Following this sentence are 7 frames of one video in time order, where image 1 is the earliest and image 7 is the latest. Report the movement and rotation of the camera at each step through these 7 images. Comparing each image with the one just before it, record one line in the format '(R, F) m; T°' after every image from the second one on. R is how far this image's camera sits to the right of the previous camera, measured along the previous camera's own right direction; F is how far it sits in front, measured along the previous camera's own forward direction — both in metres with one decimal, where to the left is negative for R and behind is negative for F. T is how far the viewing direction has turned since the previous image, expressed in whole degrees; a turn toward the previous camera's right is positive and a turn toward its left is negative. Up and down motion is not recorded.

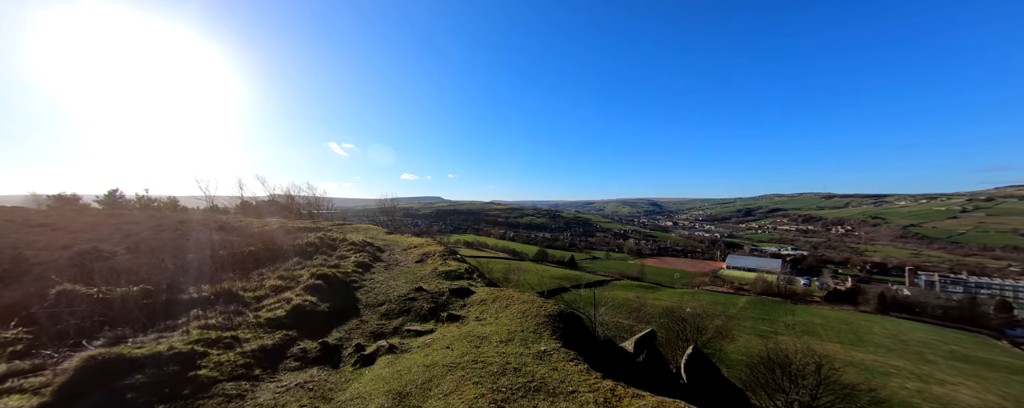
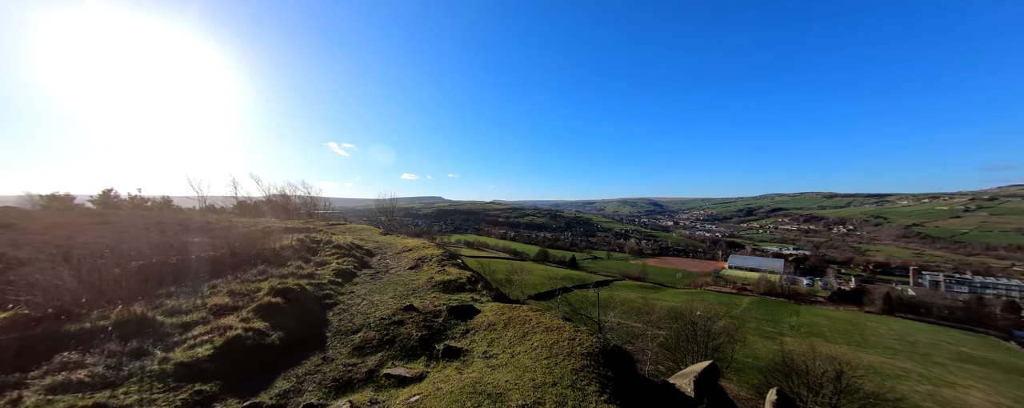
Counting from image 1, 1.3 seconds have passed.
(-0.1, +0.8) m; 0°
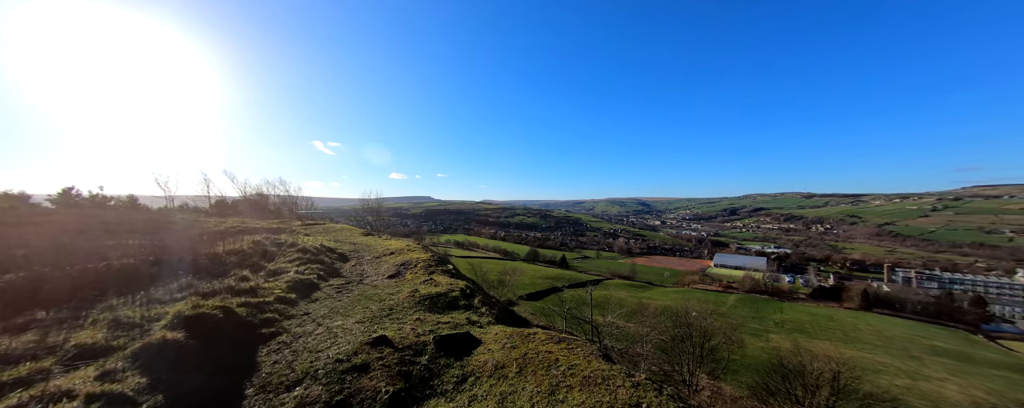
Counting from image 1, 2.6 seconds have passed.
(-0.2, +0.8) m; +2°
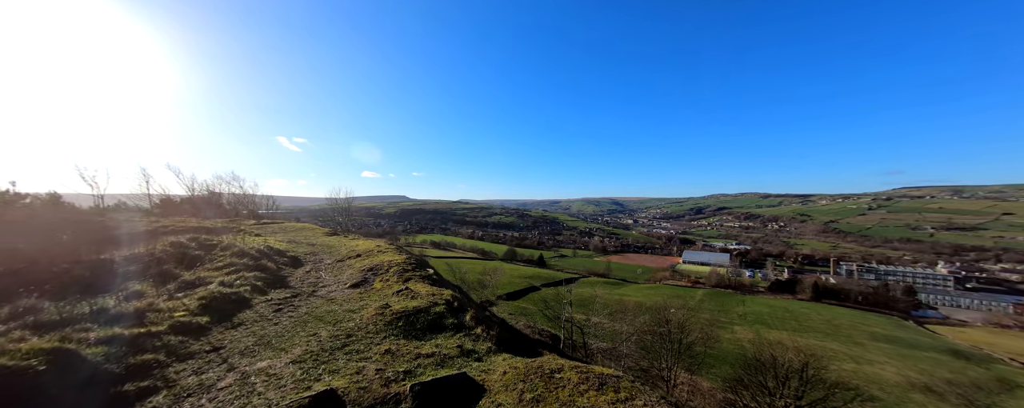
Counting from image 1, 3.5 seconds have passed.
(-0.2, +0.7) m; +4°
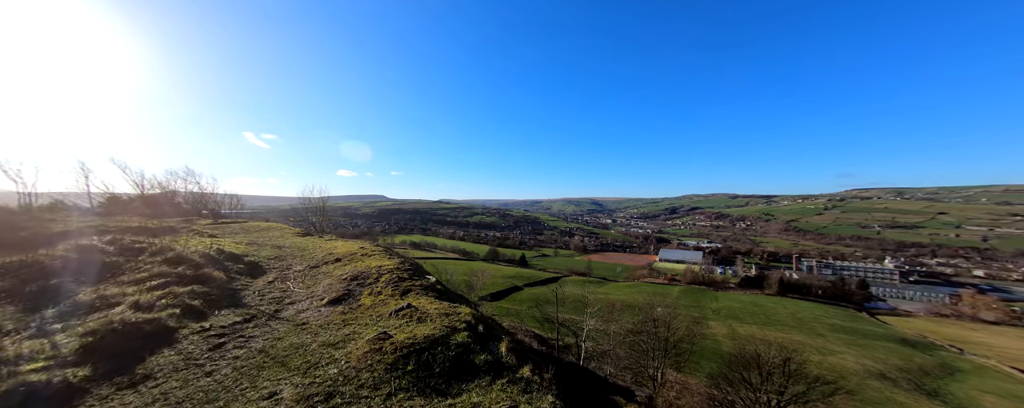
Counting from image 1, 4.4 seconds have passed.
(-0.4, +0.7) m; +4°
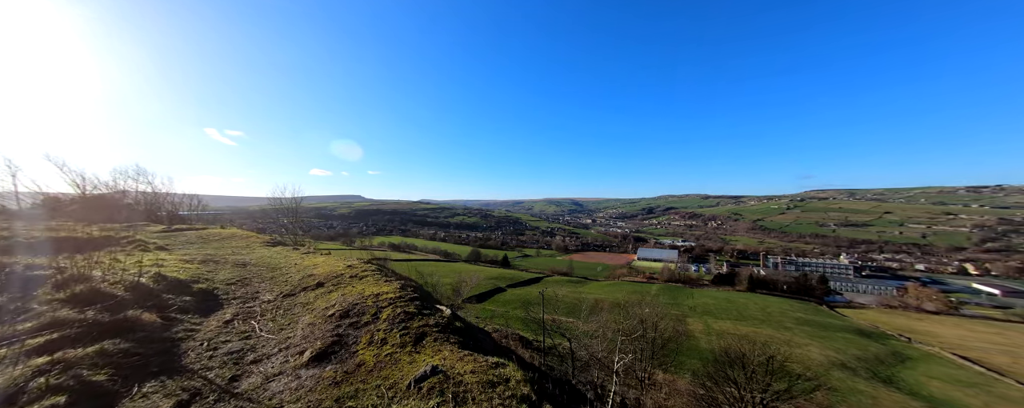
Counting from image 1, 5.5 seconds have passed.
(-0.4, +0.6) m; +4°
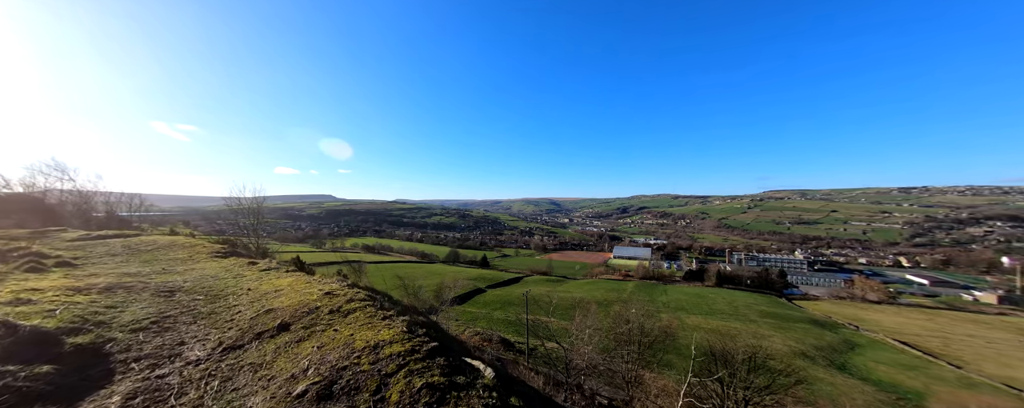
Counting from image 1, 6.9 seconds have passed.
(-0.5, +0.8) m; +4°
